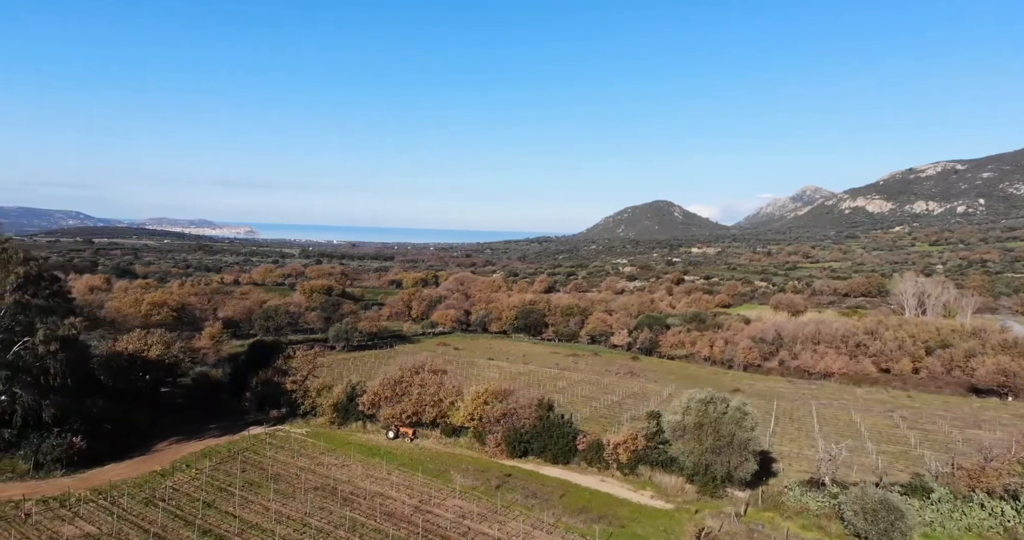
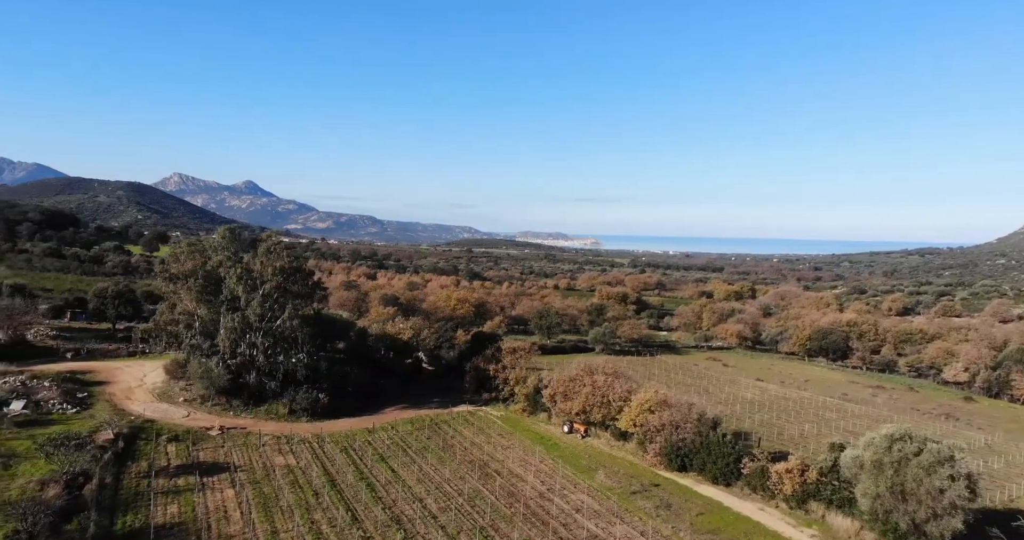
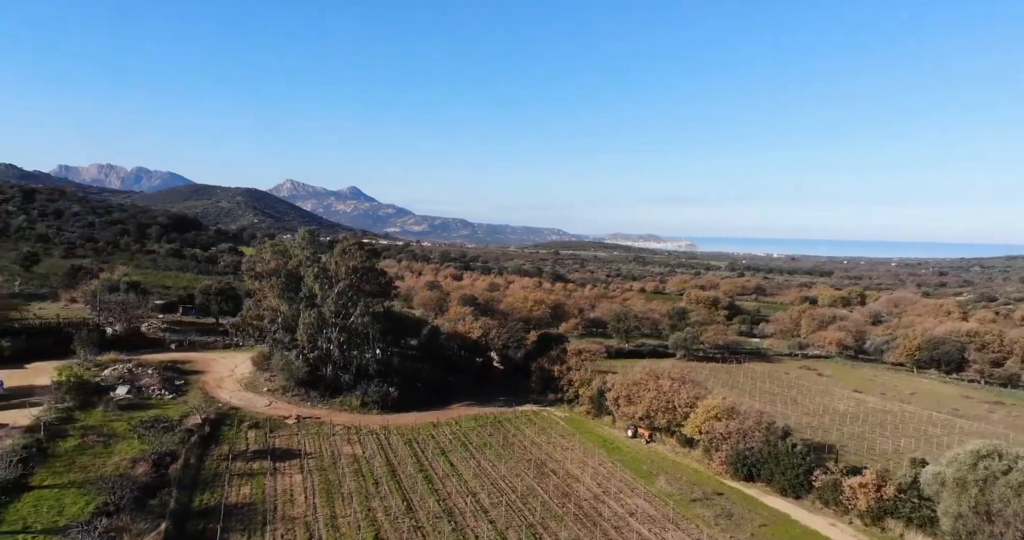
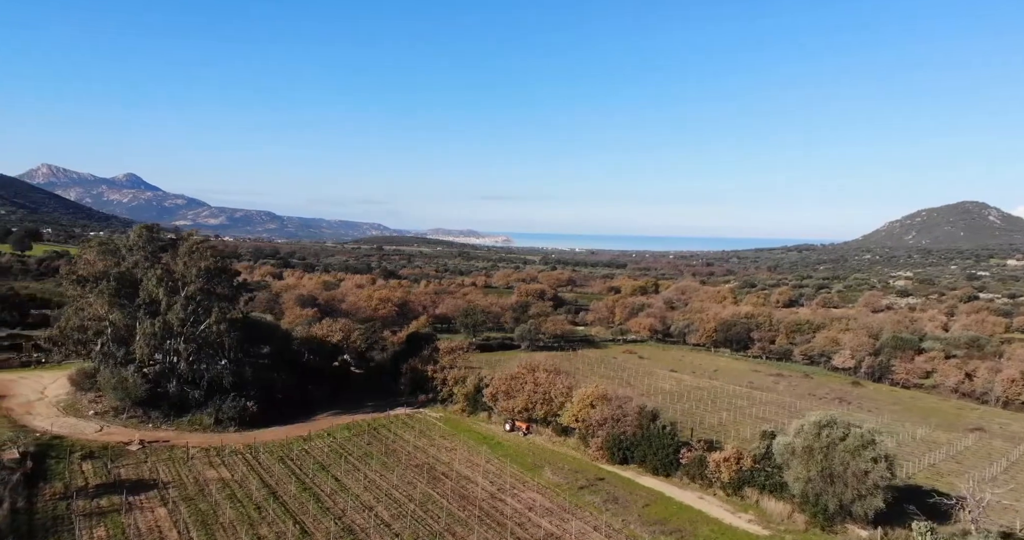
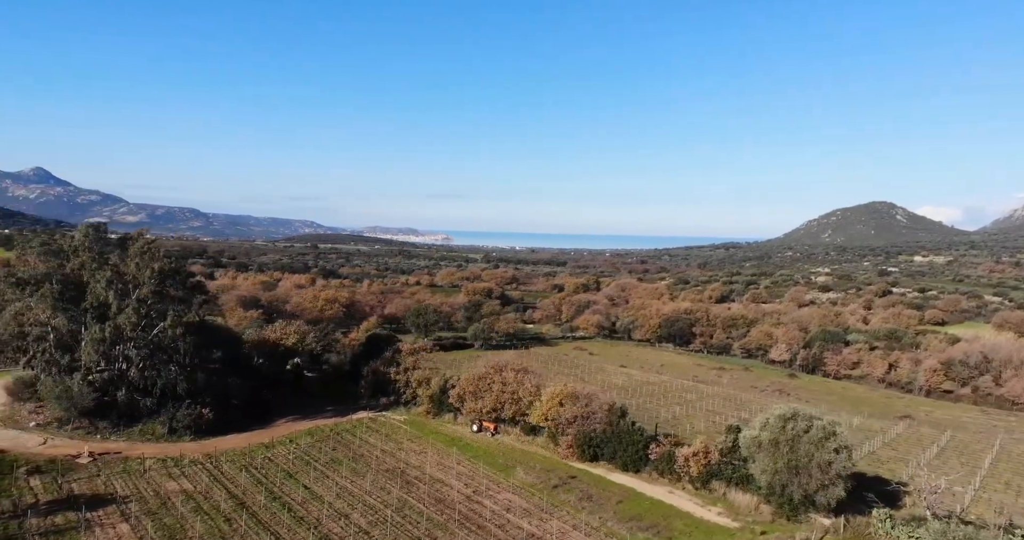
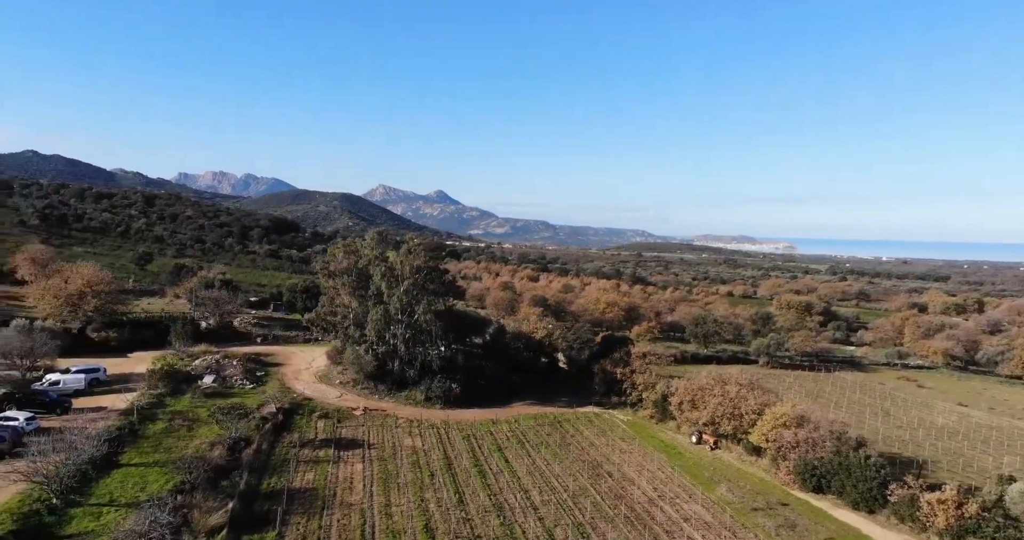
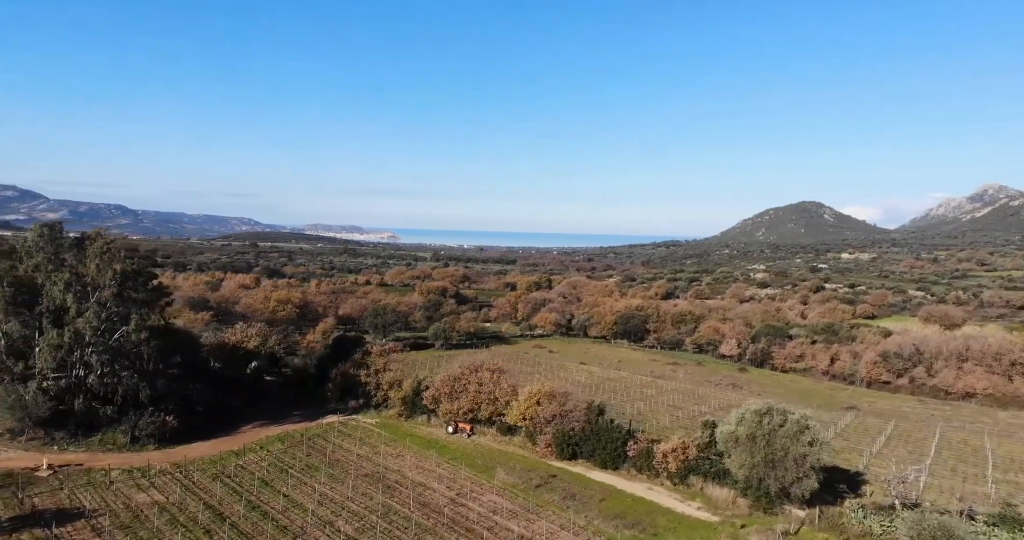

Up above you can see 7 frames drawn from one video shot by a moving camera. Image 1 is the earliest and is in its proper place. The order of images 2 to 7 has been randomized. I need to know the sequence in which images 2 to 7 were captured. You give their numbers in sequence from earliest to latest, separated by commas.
7, 5, 4, 2, 3, 6
